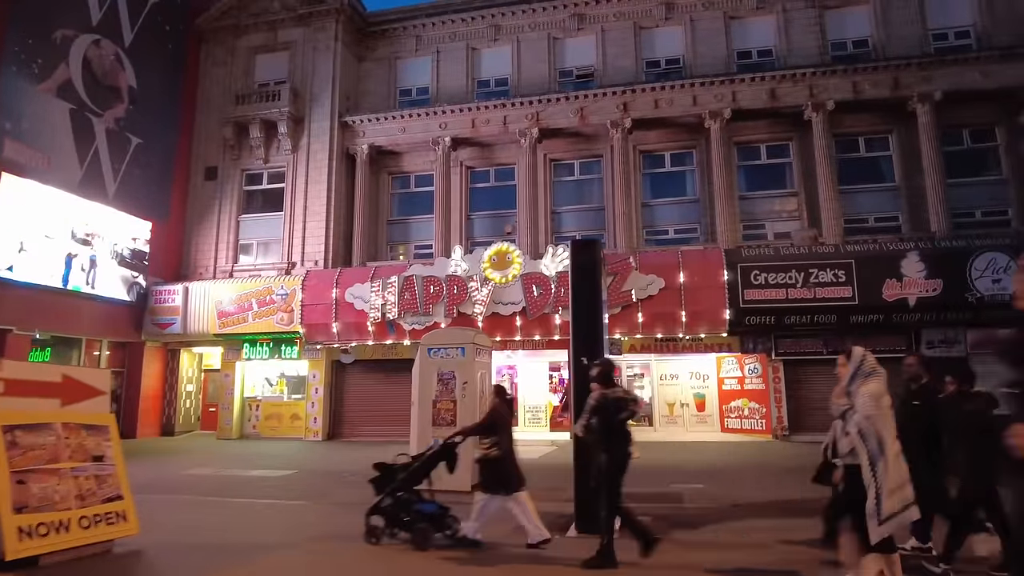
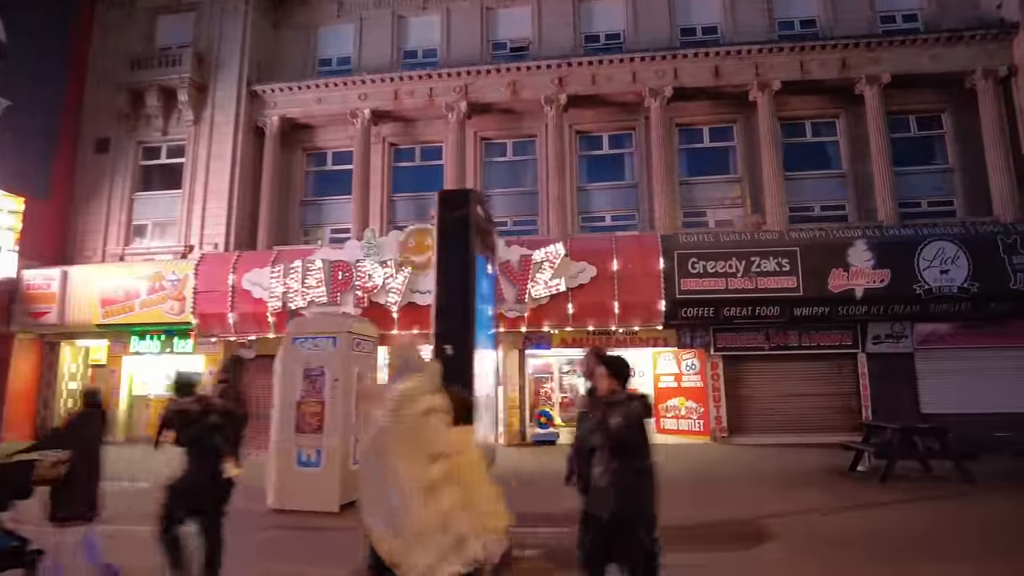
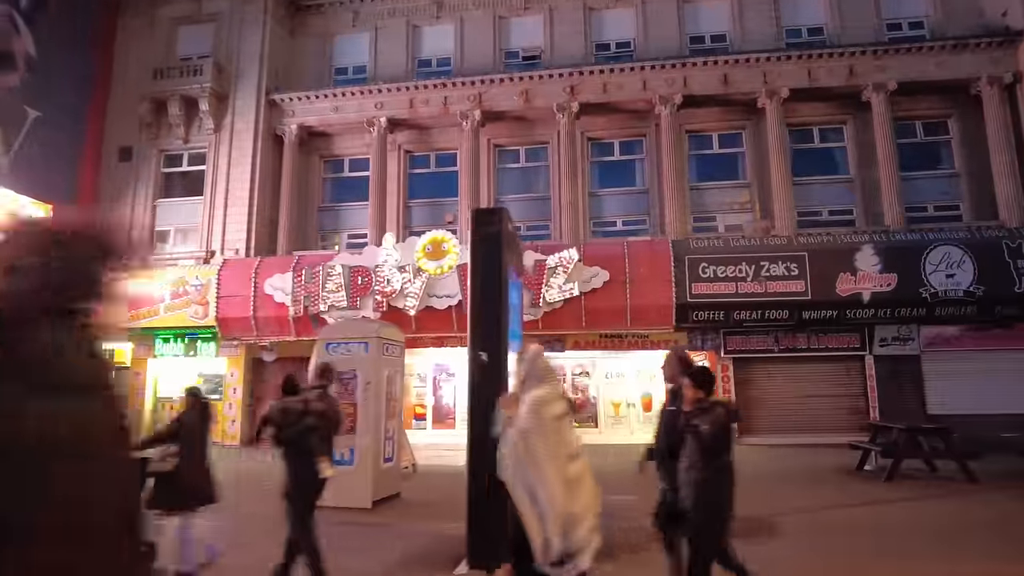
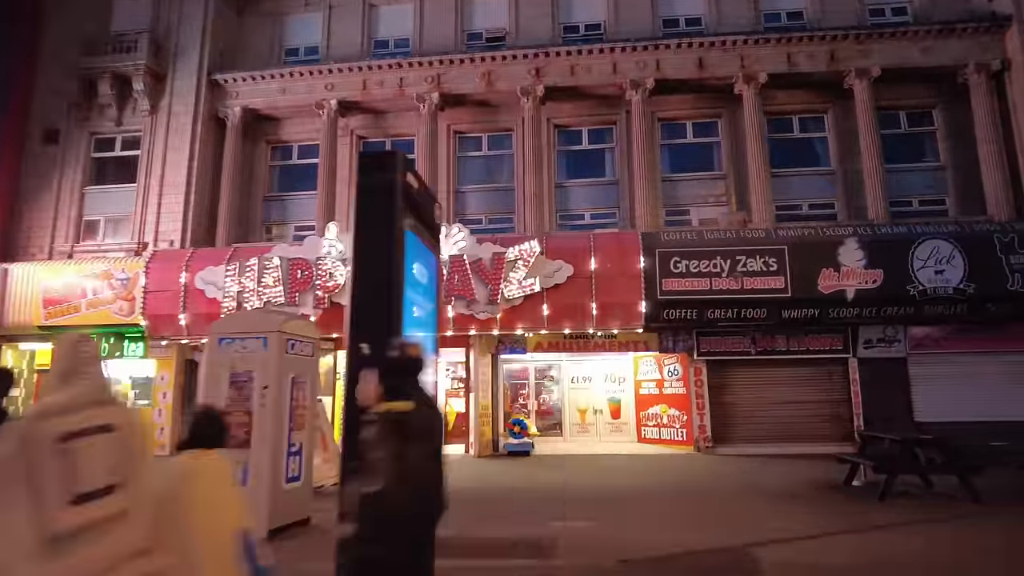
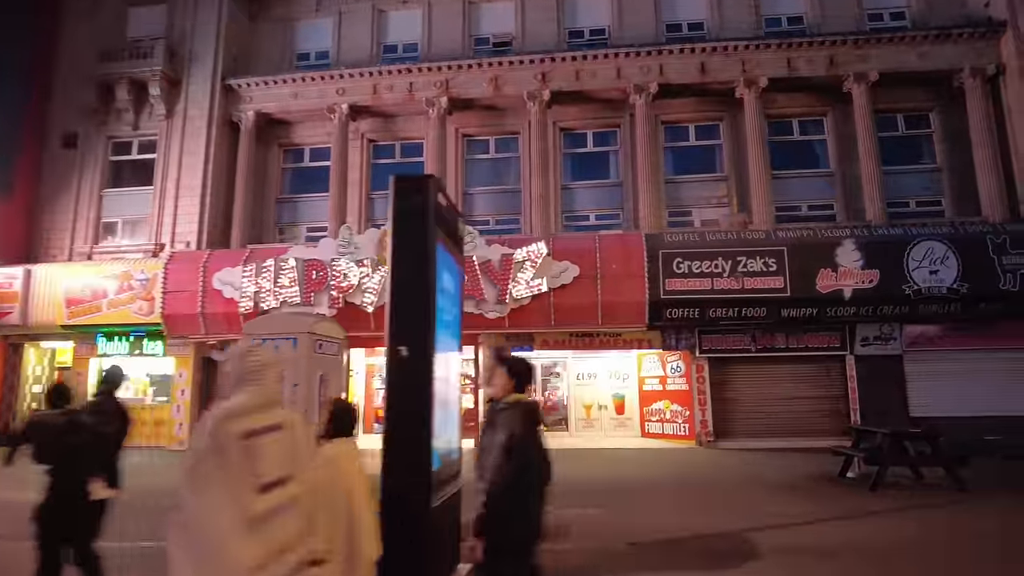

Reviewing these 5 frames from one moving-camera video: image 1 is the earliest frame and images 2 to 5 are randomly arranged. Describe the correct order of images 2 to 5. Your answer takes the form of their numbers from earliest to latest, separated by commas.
3, 2, 5, 4
